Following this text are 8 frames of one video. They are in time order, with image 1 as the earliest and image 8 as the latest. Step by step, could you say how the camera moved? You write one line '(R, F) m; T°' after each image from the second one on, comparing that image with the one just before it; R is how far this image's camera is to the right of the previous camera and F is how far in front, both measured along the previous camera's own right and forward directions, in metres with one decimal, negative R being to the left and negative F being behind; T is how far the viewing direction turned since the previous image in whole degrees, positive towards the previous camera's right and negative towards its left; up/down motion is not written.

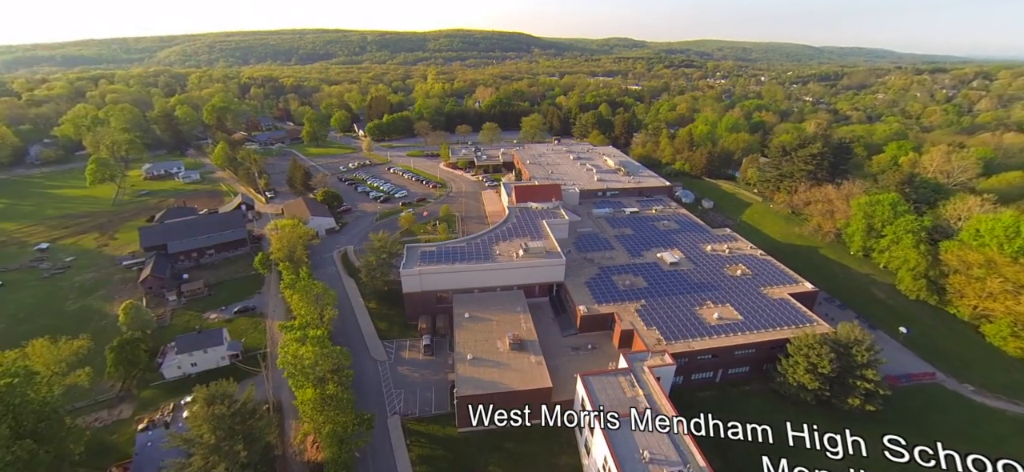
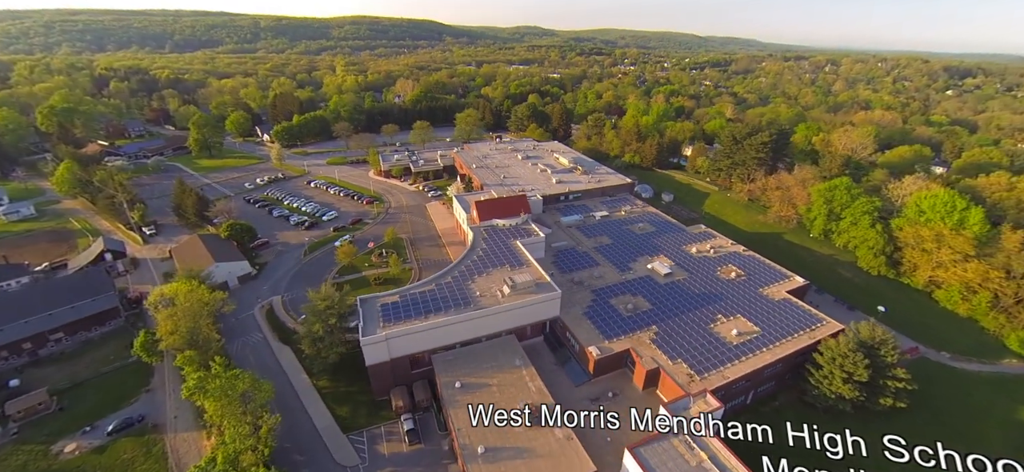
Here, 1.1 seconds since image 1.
(-5.7, +9.6) m; +11°
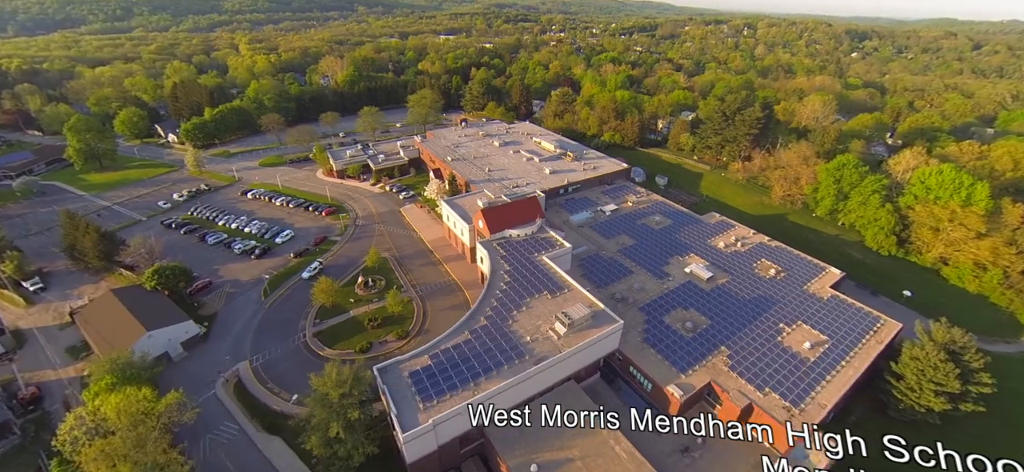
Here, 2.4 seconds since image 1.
(-8.6, +8.9) m; +9°
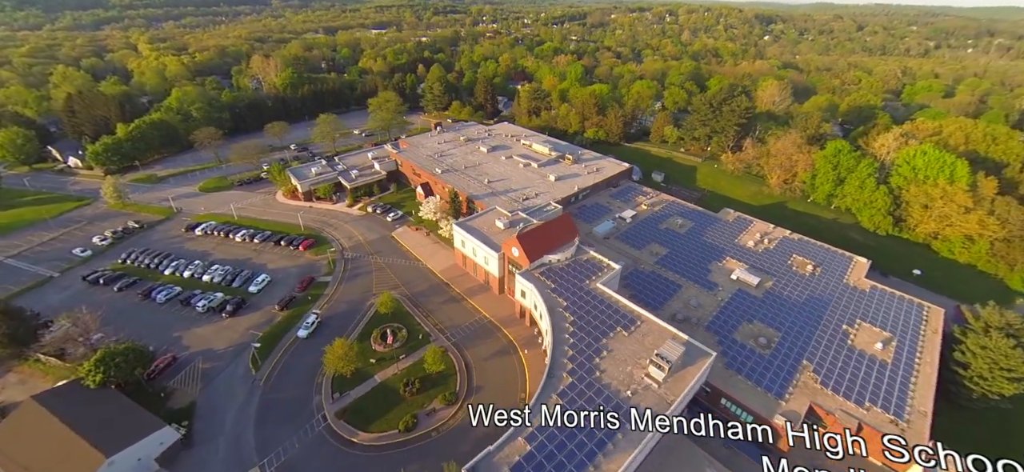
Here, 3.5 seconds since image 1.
(-9.4, +6.4) m; +8°
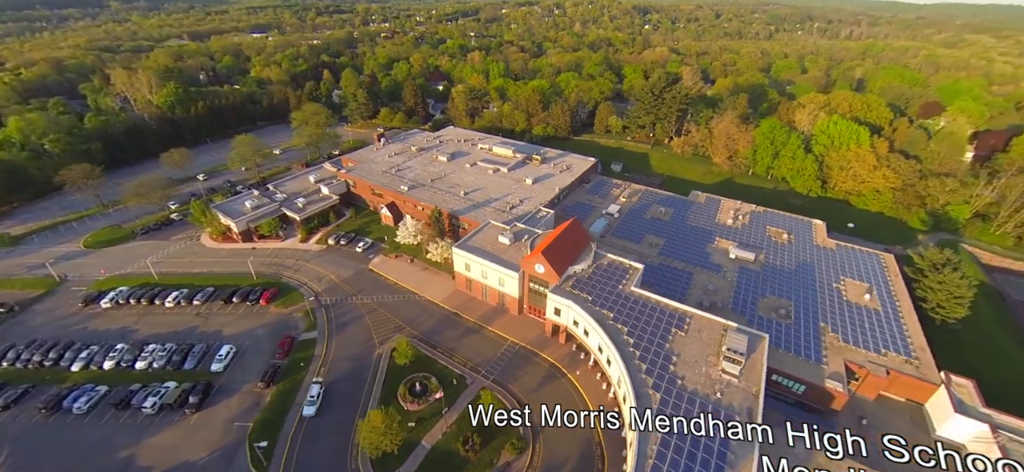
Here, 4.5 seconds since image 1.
(-9.4, +4.3) m; +12°
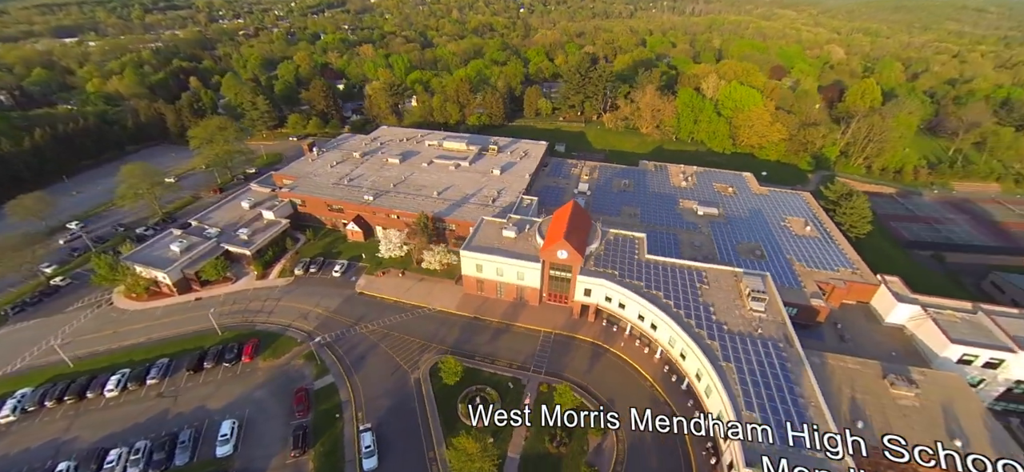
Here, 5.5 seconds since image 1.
(-10.3, +2.2) m; +14°
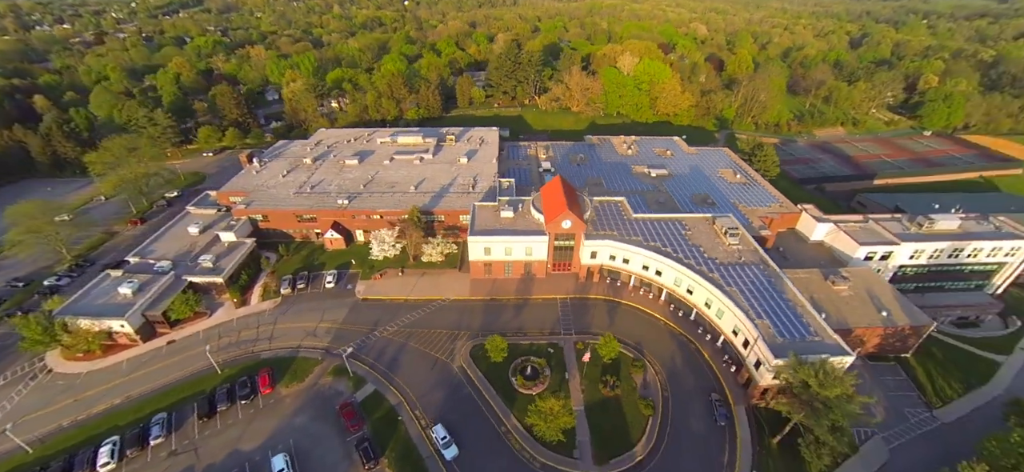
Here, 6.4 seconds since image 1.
(-9.2, -0.6) m; +12°
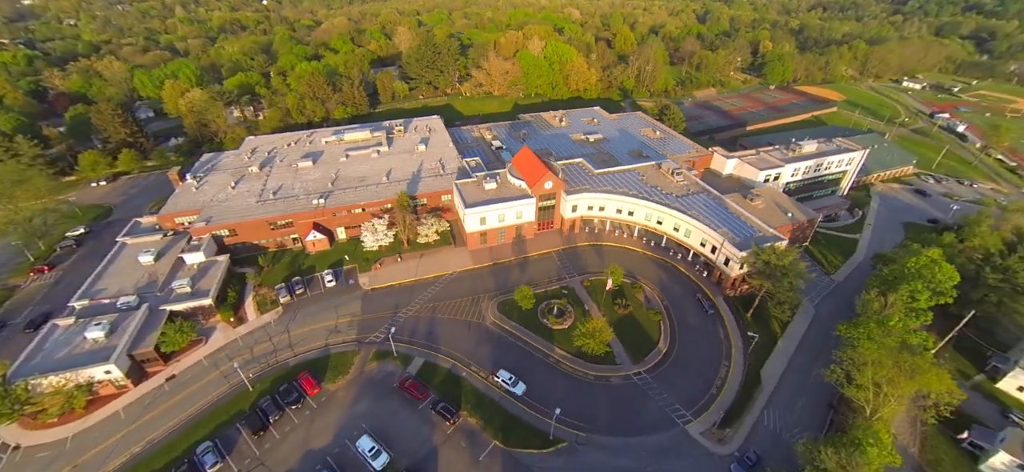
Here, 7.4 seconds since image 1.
(-9.8, -2.5) m; +13°
